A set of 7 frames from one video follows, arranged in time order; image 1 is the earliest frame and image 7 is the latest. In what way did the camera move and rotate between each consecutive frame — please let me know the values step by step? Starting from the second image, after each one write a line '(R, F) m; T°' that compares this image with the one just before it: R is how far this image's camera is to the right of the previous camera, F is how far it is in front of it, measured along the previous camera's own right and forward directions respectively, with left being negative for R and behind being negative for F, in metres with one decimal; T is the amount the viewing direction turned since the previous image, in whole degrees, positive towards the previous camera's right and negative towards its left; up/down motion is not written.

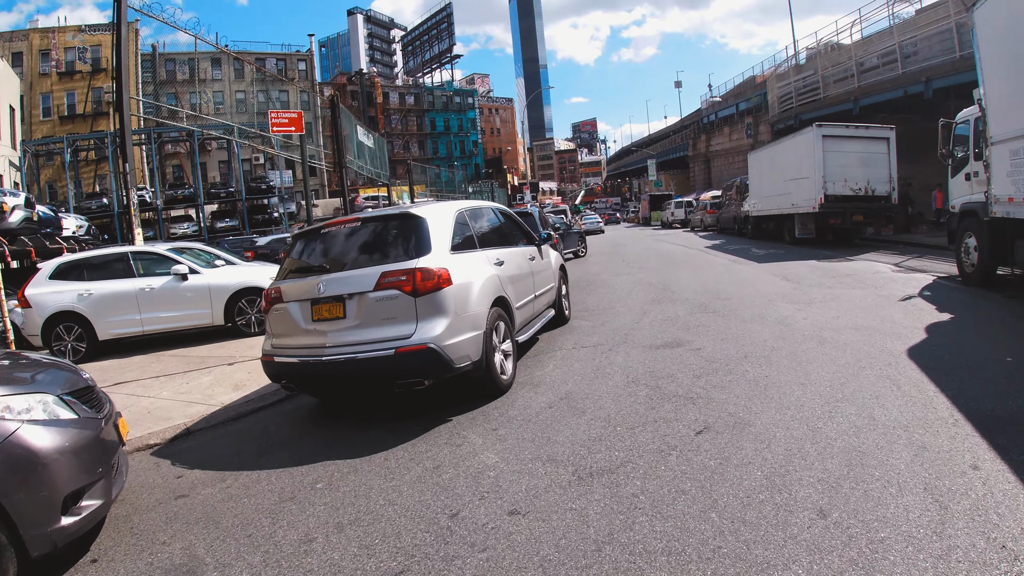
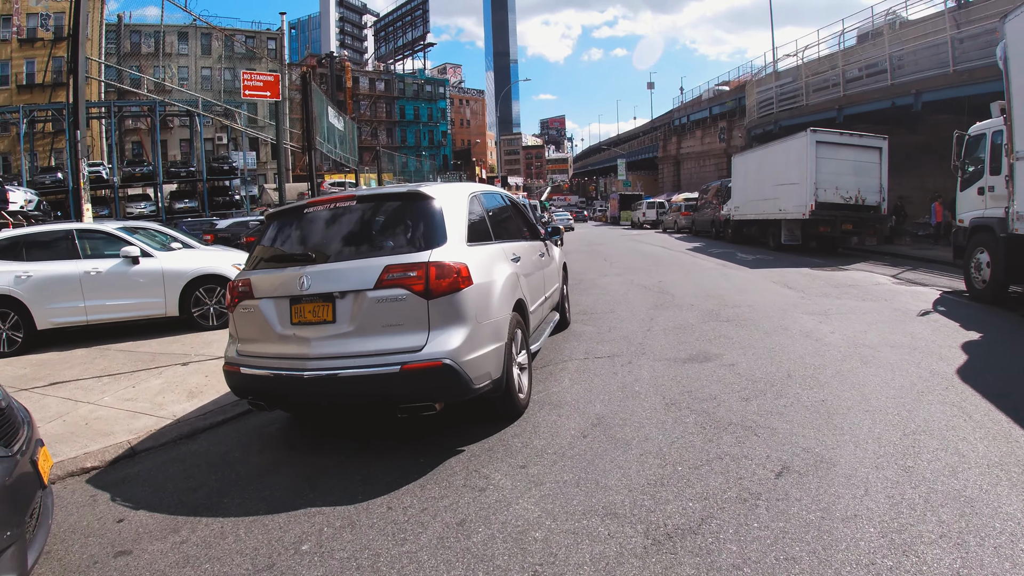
(-0.4, +0.8) m; +4°
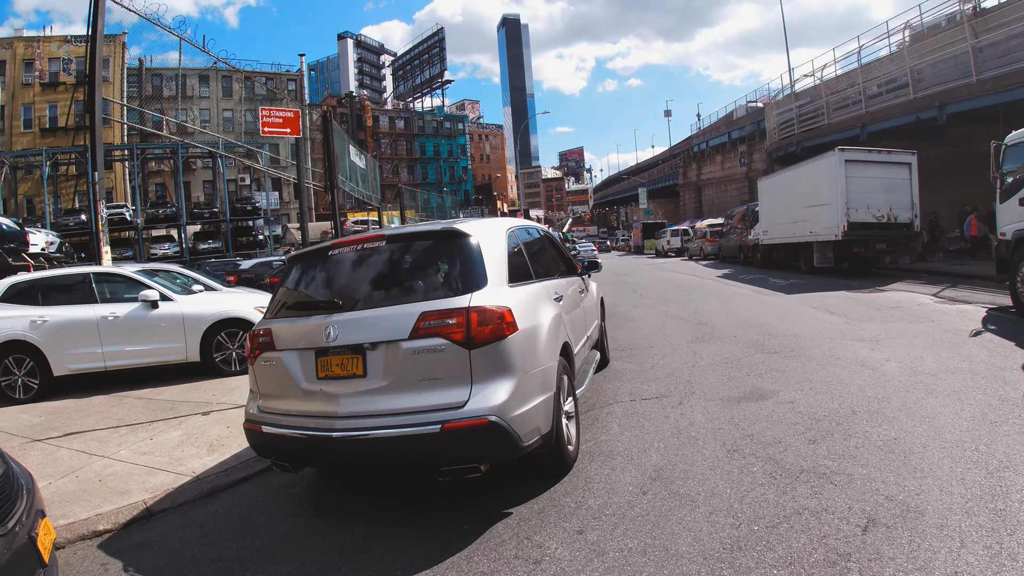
(-0.1, +0.3) m; -2°
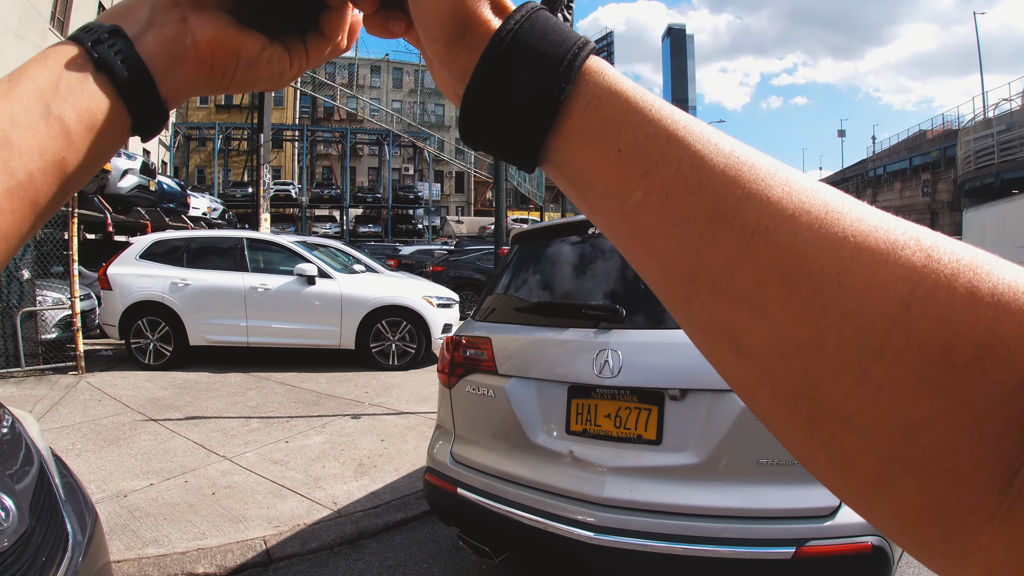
(-0.9, +1.5) m; -14°
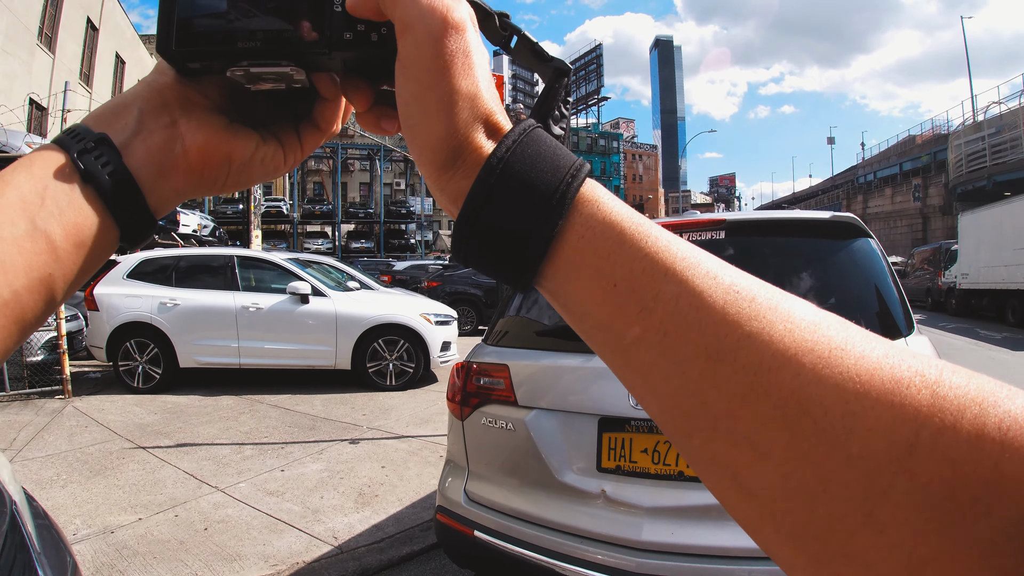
(-0.1, +0.1) m; +1°
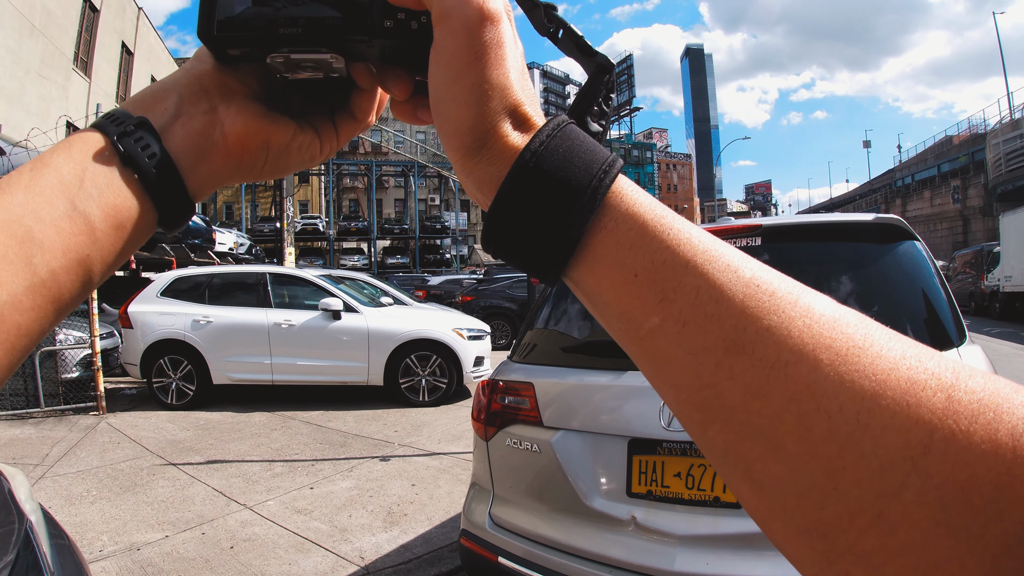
(0.0, +0.1) m; -4°
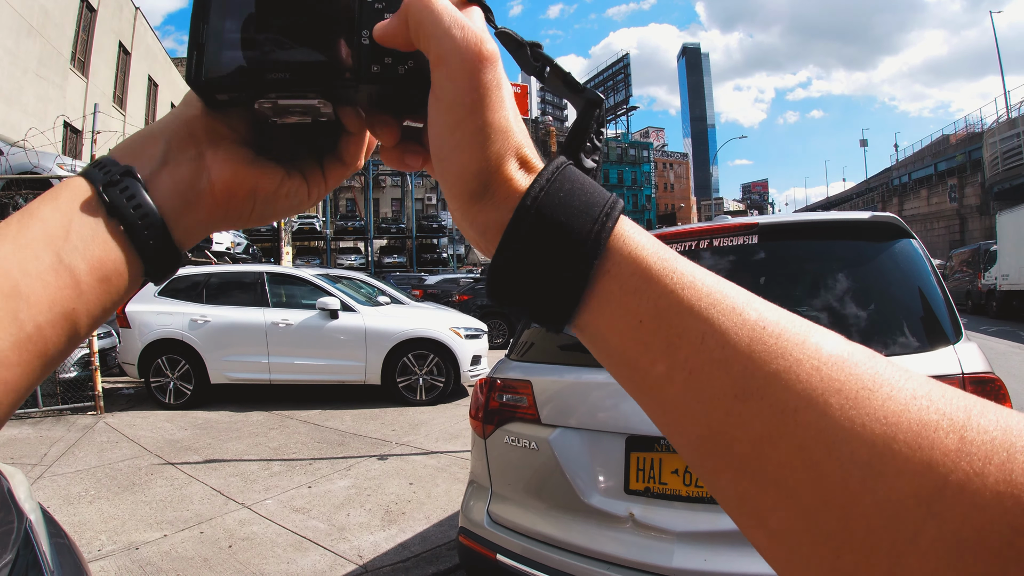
(0.0, 0.0) m; 0°
